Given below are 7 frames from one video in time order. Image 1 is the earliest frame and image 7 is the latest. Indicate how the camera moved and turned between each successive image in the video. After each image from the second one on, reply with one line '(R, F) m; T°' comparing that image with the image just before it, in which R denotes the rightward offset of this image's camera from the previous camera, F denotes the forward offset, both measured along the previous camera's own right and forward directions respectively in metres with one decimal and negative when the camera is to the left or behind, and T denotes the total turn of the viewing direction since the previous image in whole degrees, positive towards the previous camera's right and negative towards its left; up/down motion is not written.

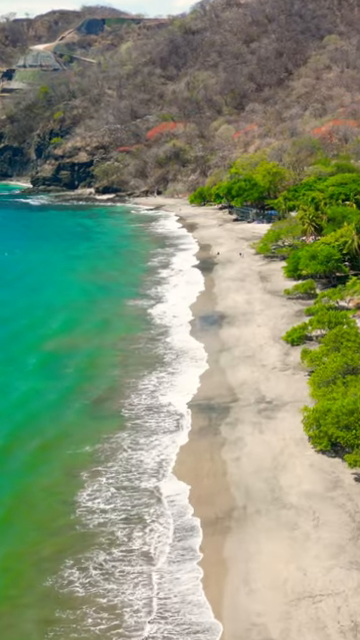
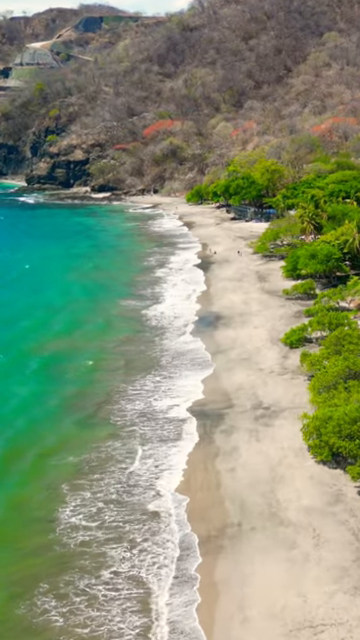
(+0.3, +2.1) m; 0°
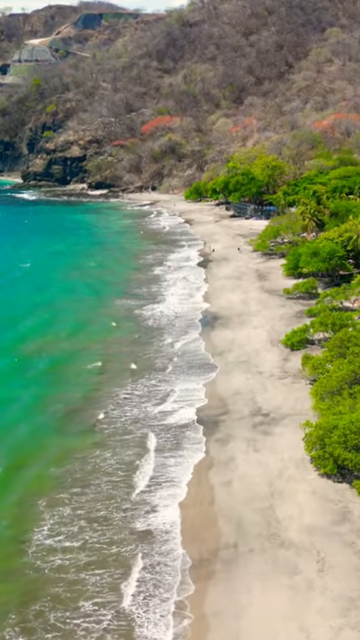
(+0.3, +2.5) m; 0°
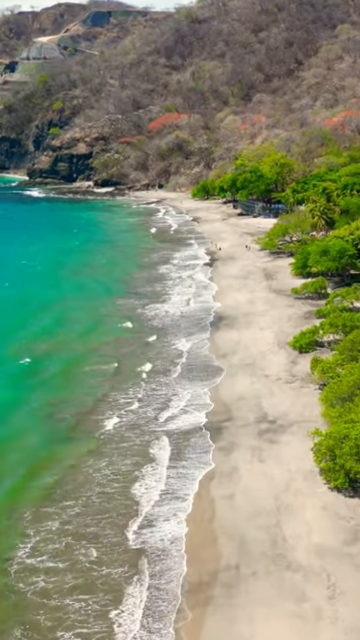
(+0.3, +2.0) m; -1°
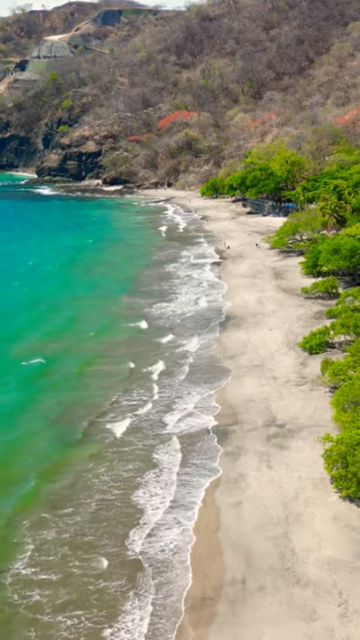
(+0.2, +1.2) m; -1°
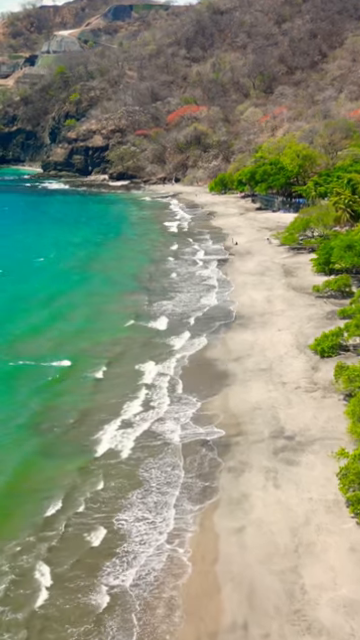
(+0.4, +3.0) m; -1°
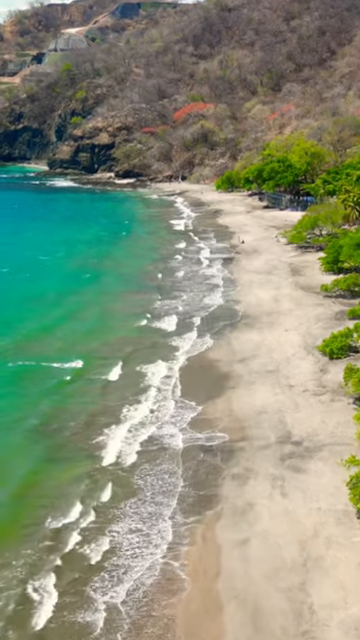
(+0.1, +1.2) m; -1°
